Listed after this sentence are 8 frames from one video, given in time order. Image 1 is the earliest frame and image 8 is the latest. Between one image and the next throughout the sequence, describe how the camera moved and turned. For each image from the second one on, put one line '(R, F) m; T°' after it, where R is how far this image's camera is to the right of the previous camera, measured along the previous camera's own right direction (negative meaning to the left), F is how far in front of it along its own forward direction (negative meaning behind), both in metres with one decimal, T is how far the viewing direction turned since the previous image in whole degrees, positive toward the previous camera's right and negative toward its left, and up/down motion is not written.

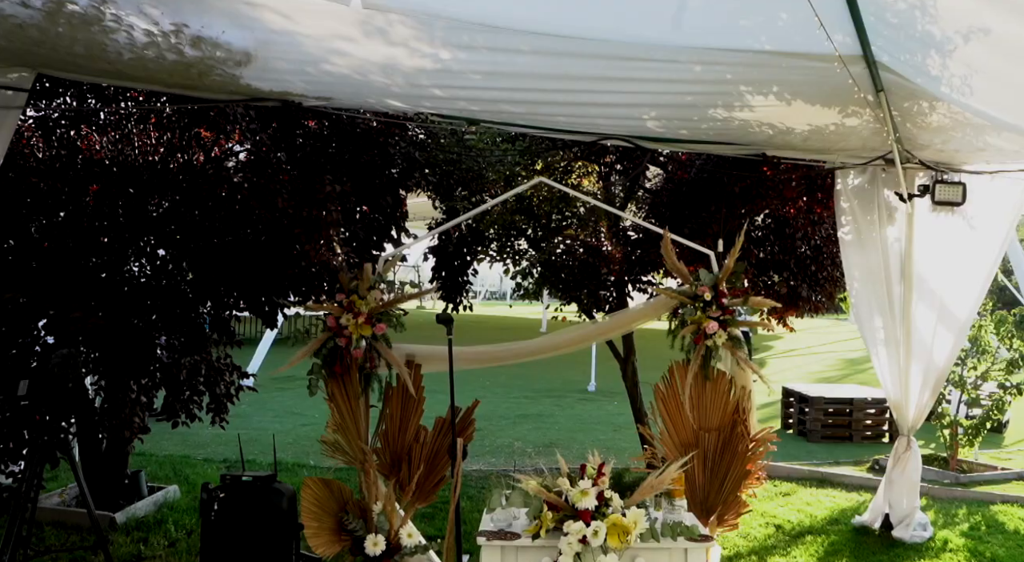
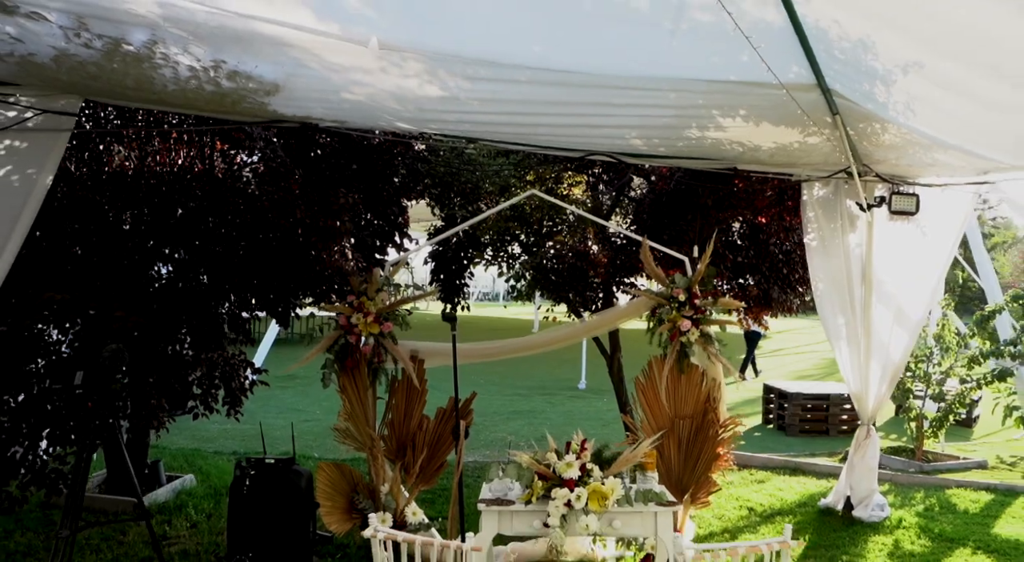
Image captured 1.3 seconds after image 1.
(0.0, -0.4) m; +1°
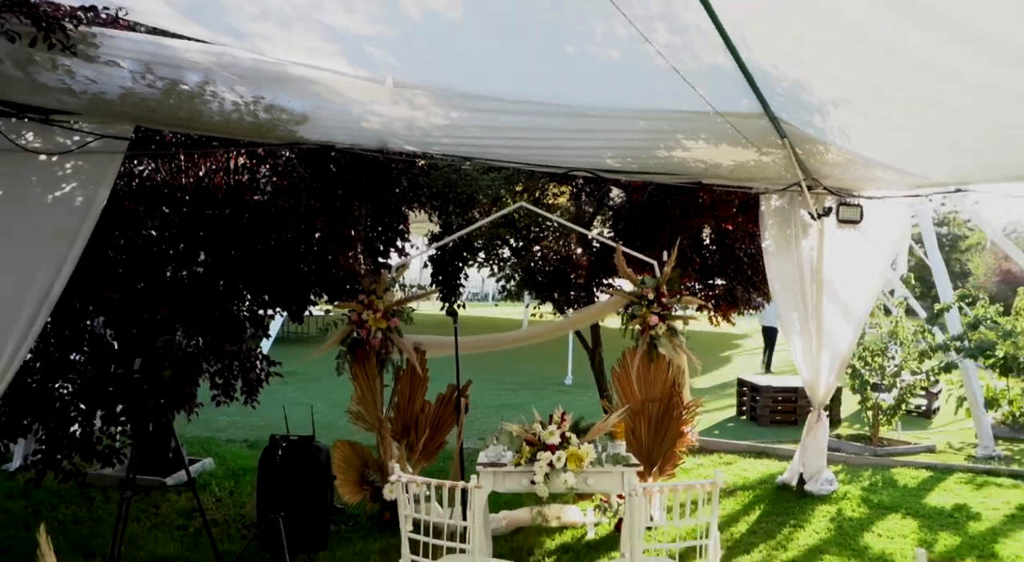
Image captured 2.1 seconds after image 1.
(0.0, -0.6) m; +1°
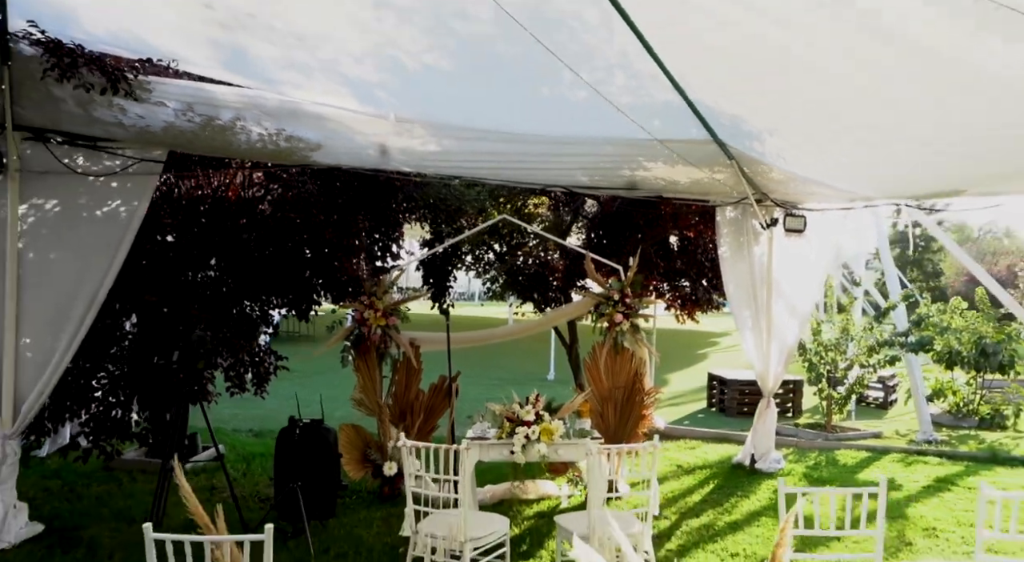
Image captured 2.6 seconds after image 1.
(0.0, -0.7) m; +1°
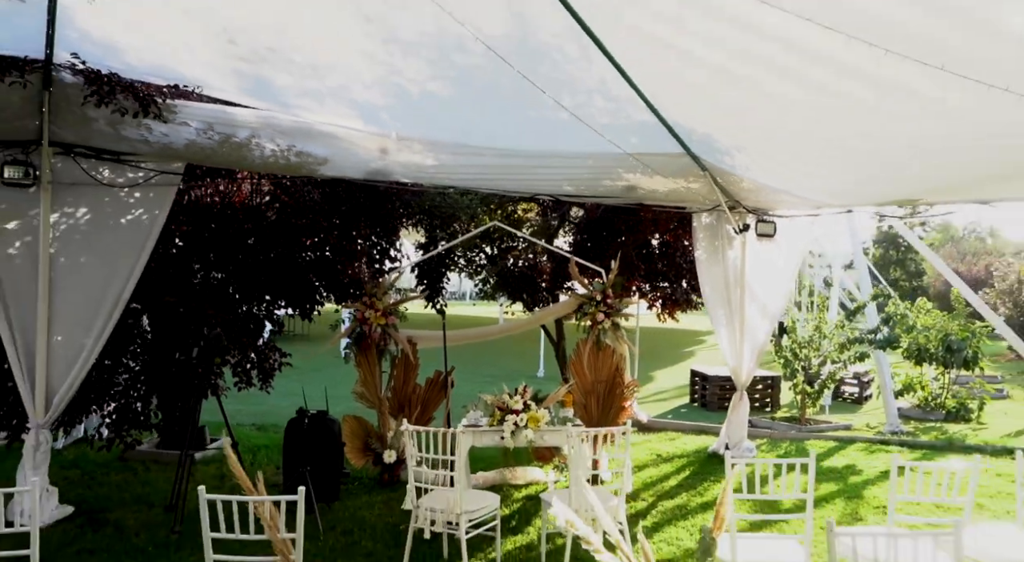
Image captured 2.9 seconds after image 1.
(0.0, -0.5) m; +1°
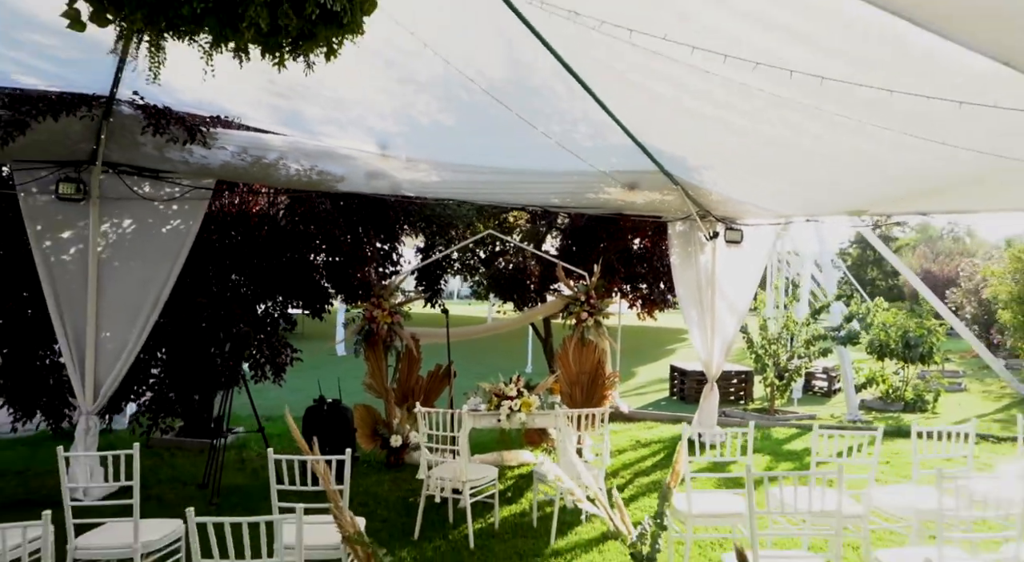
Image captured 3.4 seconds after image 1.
(-0.1, -0.7) m; +1°
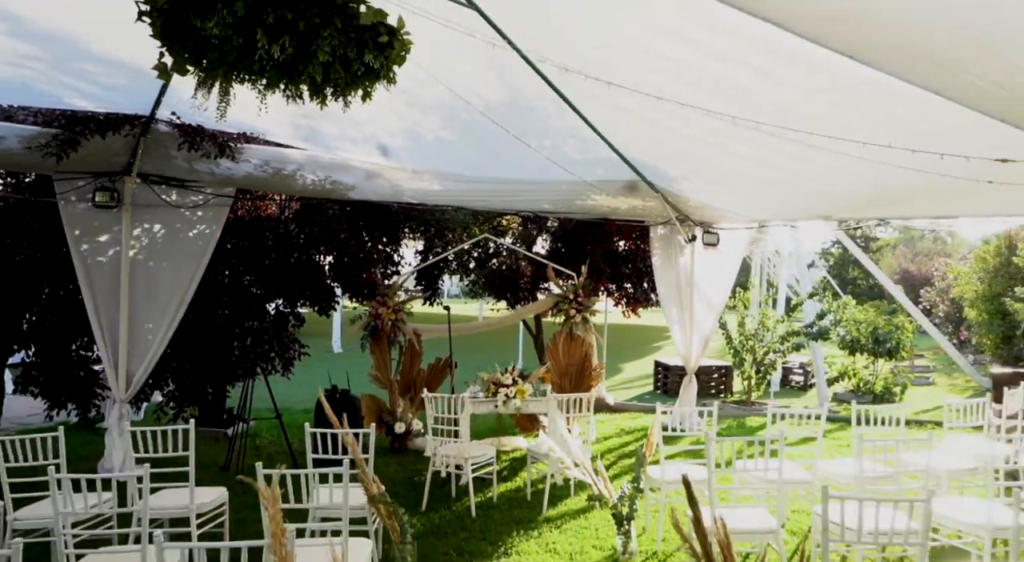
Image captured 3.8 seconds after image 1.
(0.0, -0.6) m; +1°
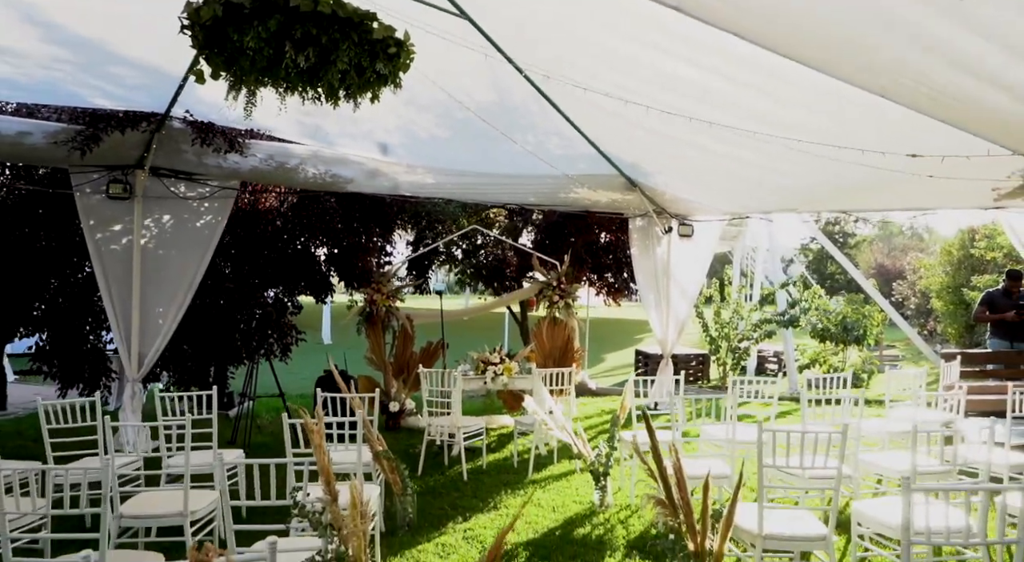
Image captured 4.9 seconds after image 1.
(0.0, -0.5) m; +1°
